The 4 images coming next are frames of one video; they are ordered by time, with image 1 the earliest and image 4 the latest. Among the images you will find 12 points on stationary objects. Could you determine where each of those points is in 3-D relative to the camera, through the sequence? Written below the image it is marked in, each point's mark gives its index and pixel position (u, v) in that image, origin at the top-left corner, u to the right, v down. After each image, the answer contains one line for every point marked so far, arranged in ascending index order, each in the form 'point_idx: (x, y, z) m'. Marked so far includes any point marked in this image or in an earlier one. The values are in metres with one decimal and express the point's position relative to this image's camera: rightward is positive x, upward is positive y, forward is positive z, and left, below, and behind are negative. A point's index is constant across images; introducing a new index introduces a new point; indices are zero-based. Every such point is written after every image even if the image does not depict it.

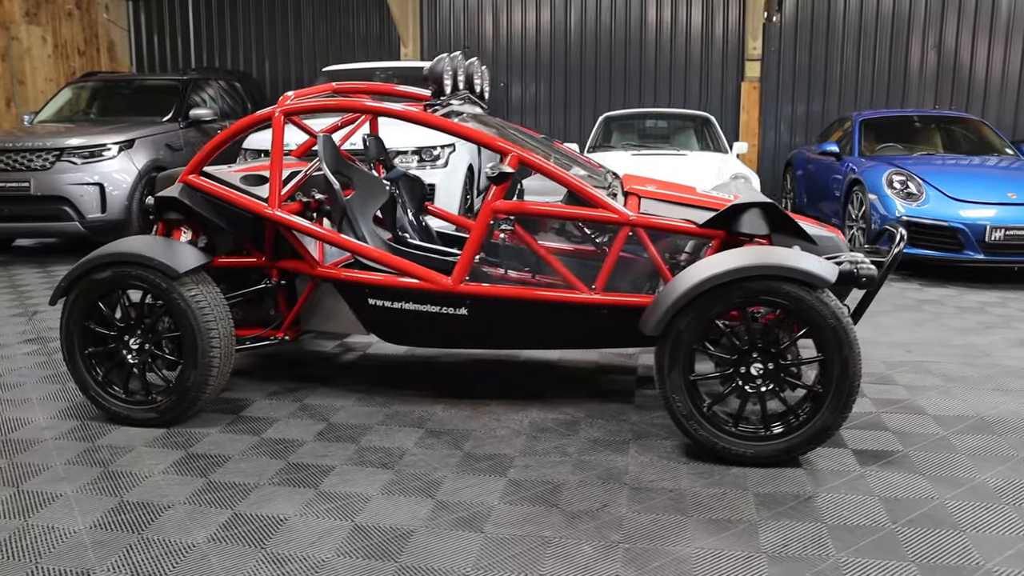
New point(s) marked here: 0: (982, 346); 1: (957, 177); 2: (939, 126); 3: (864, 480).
0: (+2.1, -0.3, +3.9) m
1: (+2.6, +0.7, +5.3) m
2: (+3.1, +1.2, +6.4) m
3: (+1.0, -0.6, +2.6) m
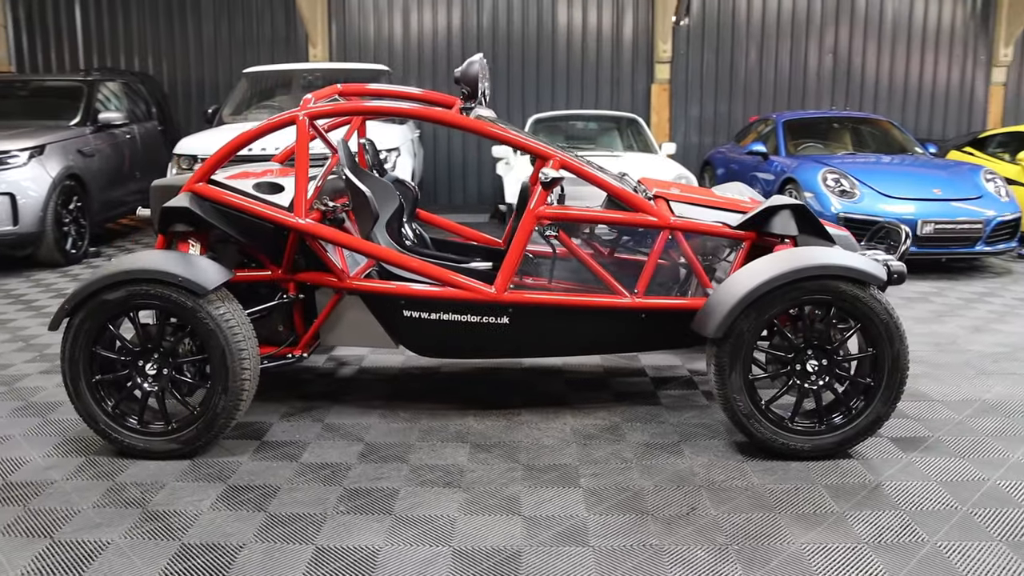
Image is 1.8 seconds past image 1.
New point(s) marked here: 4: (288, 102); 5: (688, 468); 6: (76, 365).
0: (+2.0, -0.2, +4.2) m
1: (+2.3, +0.7, +5.6) m
2: (+2.6, +1.2, +6.8) m
3: (+1.2, -0.5, +2.7) m
4: (-1.6, +1.3, +6.3) m
5: (+0.5, -0.5, +2.7) m
6: (-1.3, -0.2, +2.7) m
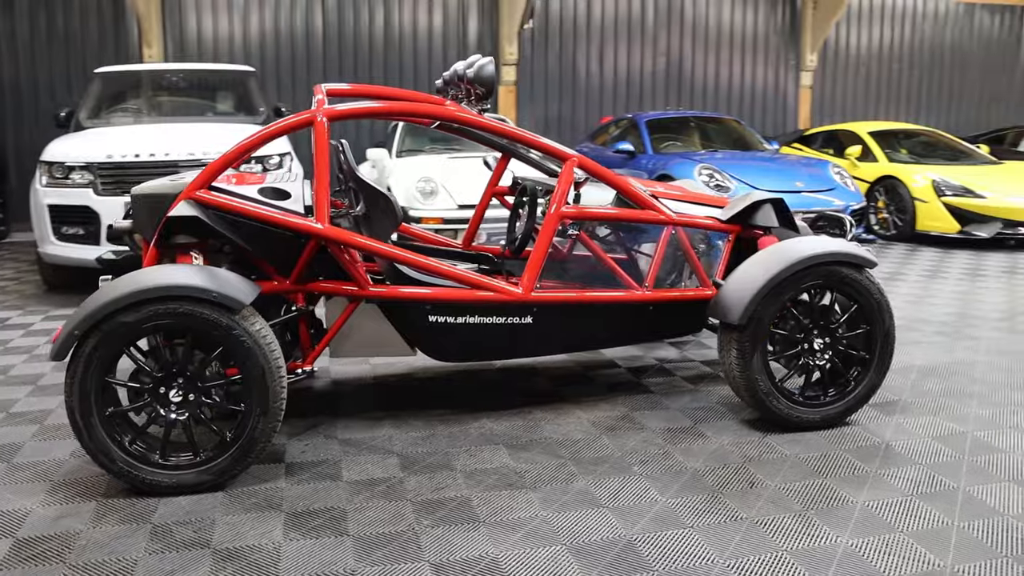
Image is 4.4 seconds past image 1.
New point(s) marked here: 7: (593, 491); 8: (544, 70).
0: (+1.7, -0.1, +4.7) m
1: (+1.6, +0.8, +6.1) m
2: (+1.5, +1.3, +7.3) m
3: (+1.3, -0.5, +3.1) m
4: (-2.4, +1.2, +5.8) m
5: (+0.7, -0.5, +2.9) m
6: (-1.1, -0.3, +2.4) m
7: (+0.2, -0.6, +2.6) m
8: (+0.3, +2.2, +9.0) m
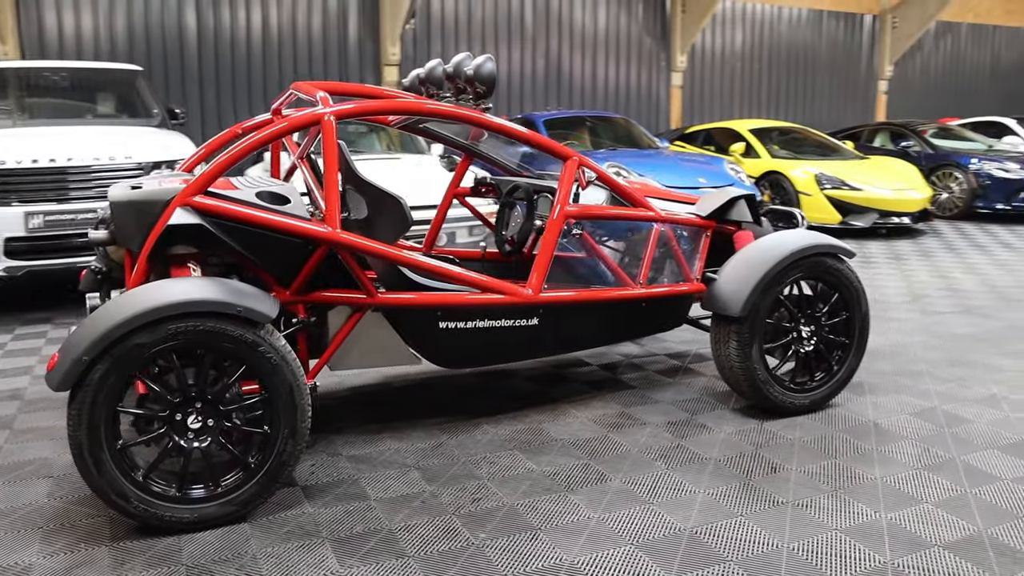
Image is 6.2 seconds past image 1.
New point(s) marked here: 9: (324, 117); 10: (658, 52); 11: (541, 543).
0: (+1.4, -0.1, +4.9) m
1: (+1.0, +0.8, +6.3) m
2: (+0.6, +1.4, +7.5) m
3: (+1.3, -0.4, +3.3) m
4: (-2.9, +1.1, +5.3) m
5: (+0.7, -0.5, +3.0) m
6: (-1.0, -0.4, +2.2) m
7: (+0.3, -0.6, +2.6) m
8: (-0.9, +2.1, +8.9) m
9: (-0.5, +0.5, +2.5) m
10: (+1.6, +2.7, +10.3) m
11: (+0.1, -0.6, +2.3) m
